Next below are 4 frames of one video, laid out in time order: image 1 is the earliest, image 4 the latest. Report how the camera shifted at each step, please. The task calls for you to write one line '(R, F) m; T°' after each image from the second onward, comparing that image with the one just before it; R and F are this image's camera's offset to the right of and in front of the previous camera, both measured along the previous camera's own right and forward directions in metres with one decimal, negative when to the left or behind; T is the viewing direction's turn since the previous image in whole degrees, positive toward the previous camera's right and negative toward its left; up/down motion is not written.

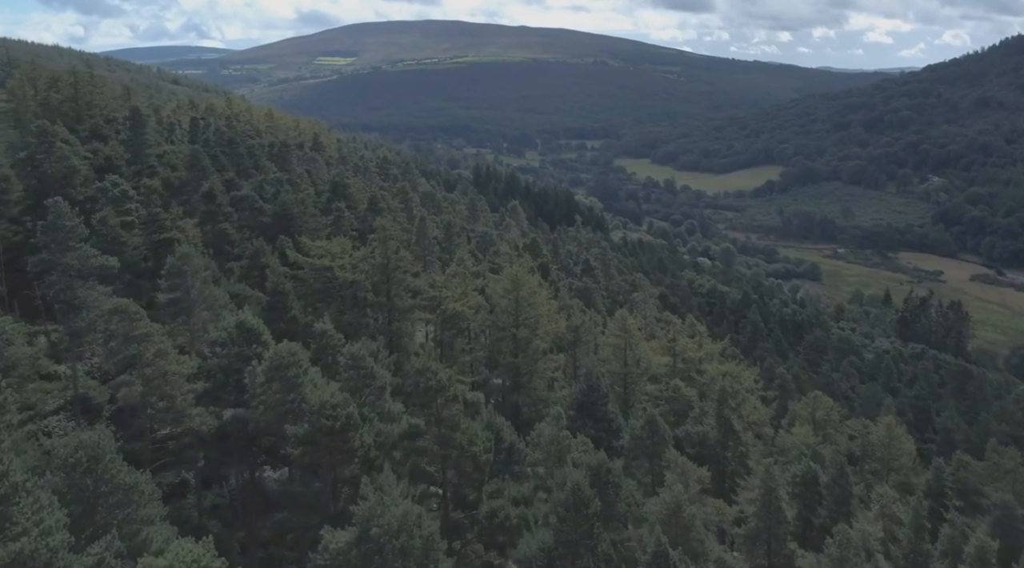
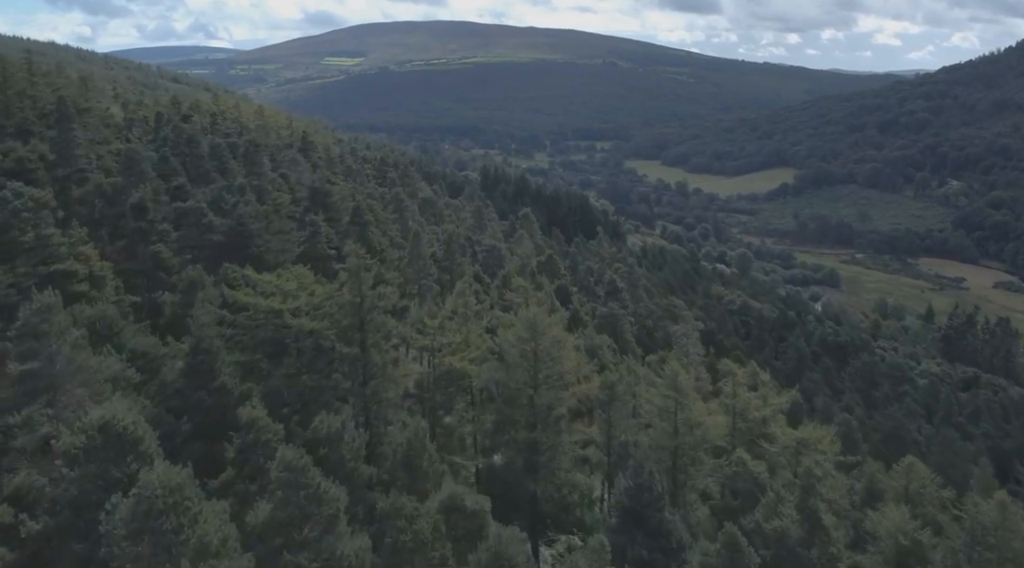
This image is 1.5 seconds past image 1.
(-0.4, +10.9) m; 0°
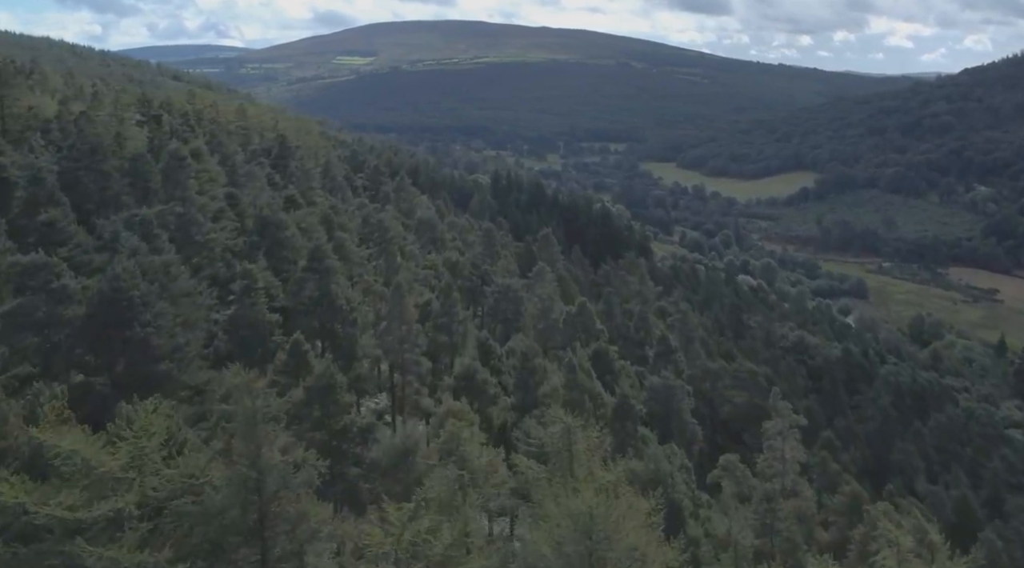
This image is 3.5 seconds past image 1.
(-0.5, +15.2) m; -1°
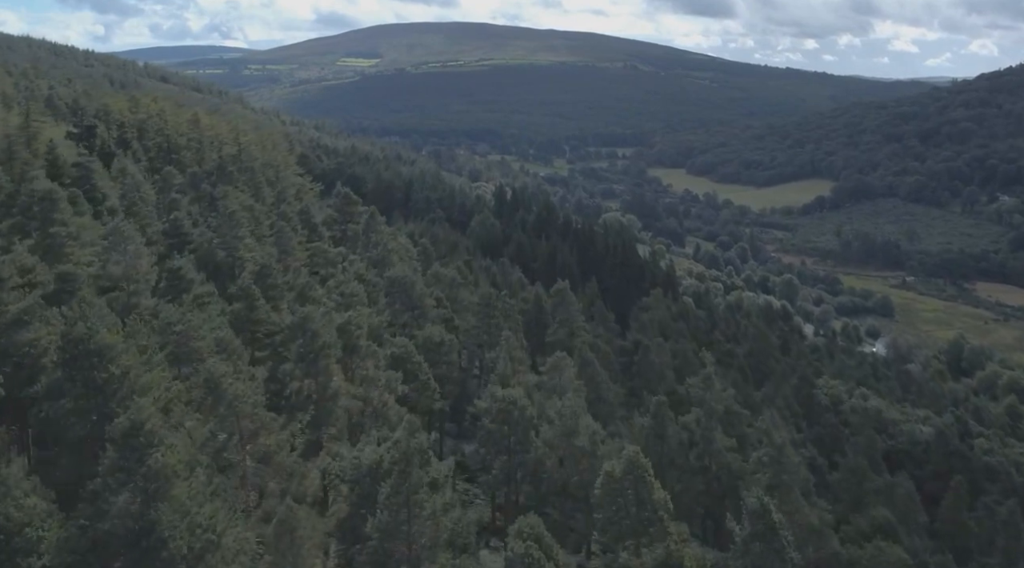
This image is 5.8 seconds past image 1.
(-0.1, +18.1) m; 0°
